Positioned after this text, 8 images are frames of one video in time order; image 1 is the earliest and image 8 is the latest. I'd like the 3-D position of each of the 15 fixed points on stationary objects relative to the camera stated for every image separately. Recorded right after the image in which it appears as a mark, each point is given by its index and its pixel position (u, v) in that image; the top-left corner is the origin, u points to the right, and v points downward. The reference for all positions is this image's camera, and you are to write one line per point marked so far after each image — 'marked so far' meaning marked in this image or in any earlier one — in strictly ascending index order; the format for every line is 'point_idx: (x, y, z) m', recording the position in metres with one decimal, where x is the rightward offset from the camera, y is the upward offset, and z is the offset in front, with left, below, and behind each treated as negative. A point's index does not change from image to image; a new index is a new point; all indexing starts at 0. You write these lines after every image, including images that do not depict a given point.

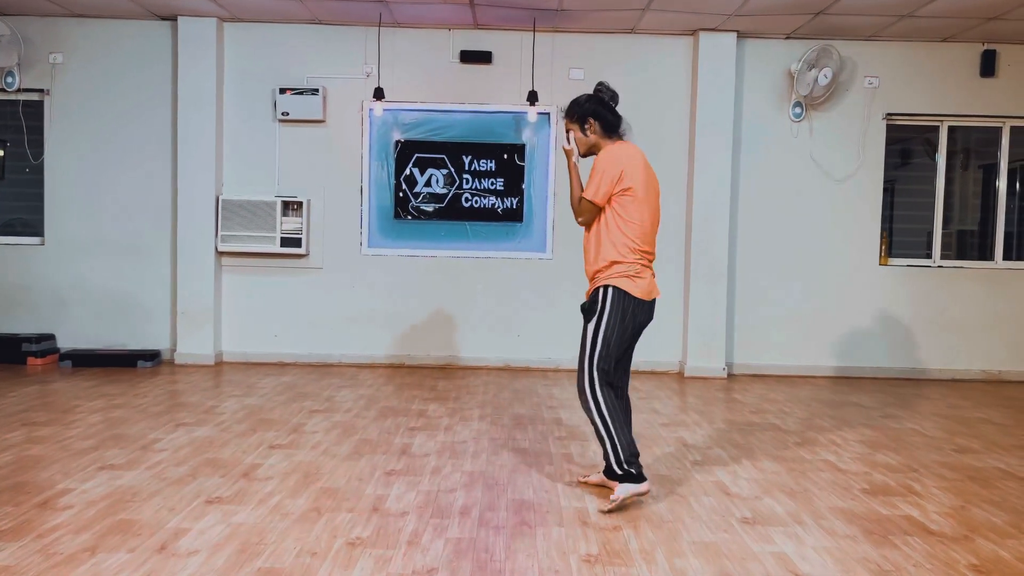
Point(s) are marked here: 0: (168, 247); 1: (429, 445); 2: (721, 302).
0: (-2.3, +0.3, +5.6) m
1: (-0.3, -0.7, +3.5) m
2: (+1.4, -0.1, +5.5) m
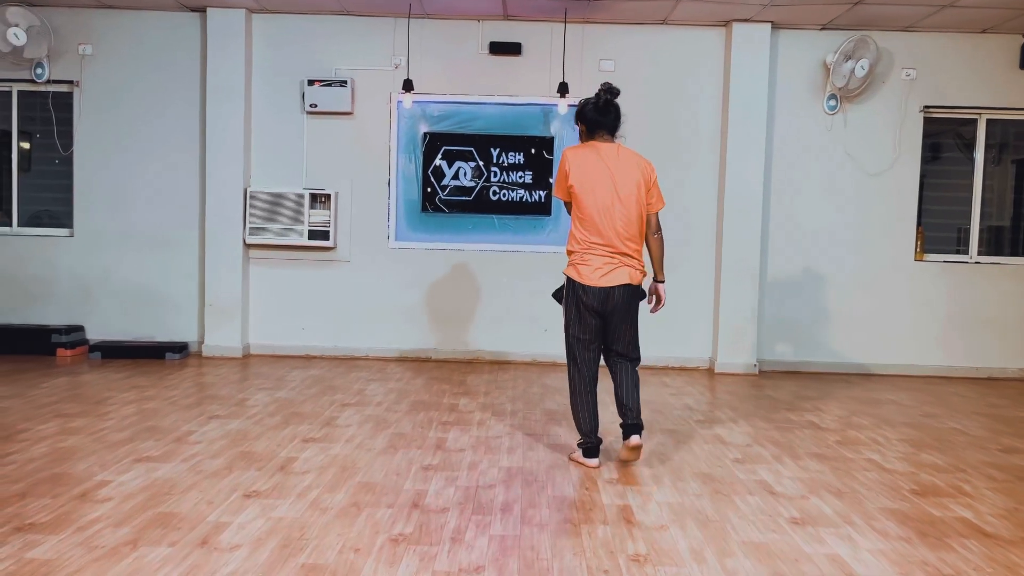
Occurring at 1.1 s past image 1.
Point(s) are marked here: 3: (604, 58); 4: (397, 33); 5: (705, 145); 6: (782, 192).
0: (-2.1, +0.3, +5.6) m
1: (-0.2, -0.6, +3.4) m
2: (+1.6, -0.1, +5.4) m
3: (+0.6, +1.5, +5.5) m
4: (-0.8, +1.7, +5.5) m
5: (+1.3, +0.9, +5.5) m
6: (+1.8, +0.6, +5.5) m
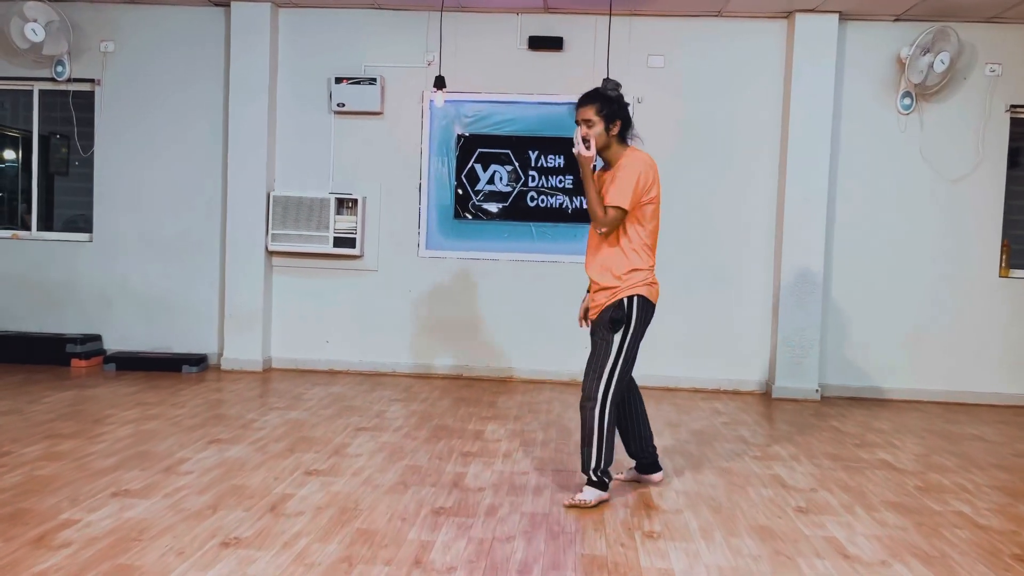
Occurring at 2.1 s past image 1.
0: (-1.9, +0.3, +5.3) m
1: (-0.1, -0.7, +3.0) m
2: (+1.8, -0.2, +4.9) m
3: (+0.8, +1.4, +5.1) m
4: (-0.5, +1.6, +5.2) m
5: (+1.5, +0.8, +5.0) m
6: (+2.0, +0.5, +5.0) m
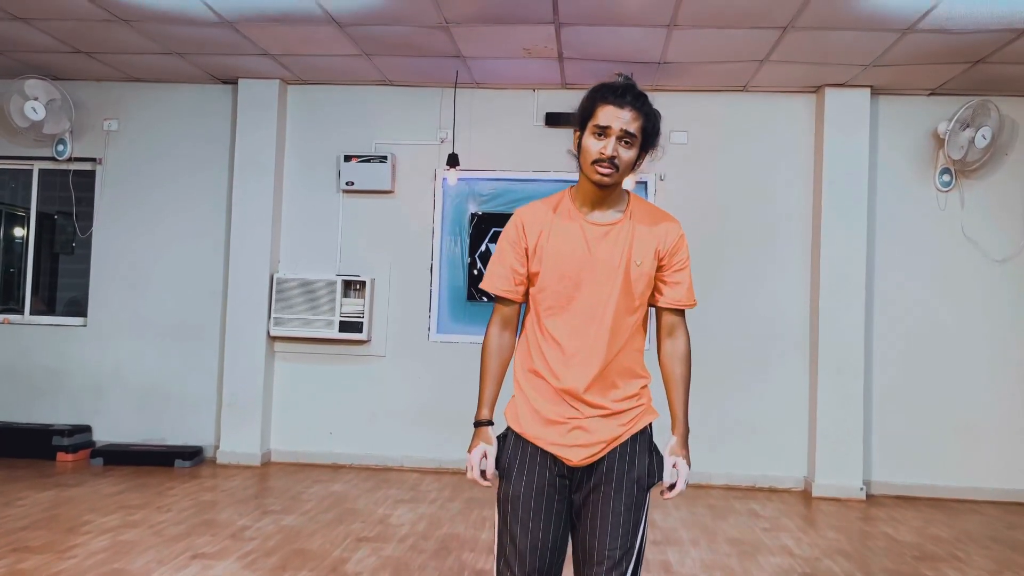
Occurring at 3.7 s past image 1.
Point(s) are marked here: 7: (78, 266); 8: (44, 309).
0: (-1.8, -0.3, +5.1) m
1: (0.0, -1.0, +2.7) m
2: (+1.9, -0.7, +4.5) m
3: (+0.9, +0.9, +4.8) m
4: (-0.4, +1.1, +5.0) m
5: (+1.6, +0.3, +4.8) m
6: (+2.1, 0.0, +4.7) m
7: (-2.7, +0.1, +5.2) m
8: (-2.9, -0.1, +5.2) m
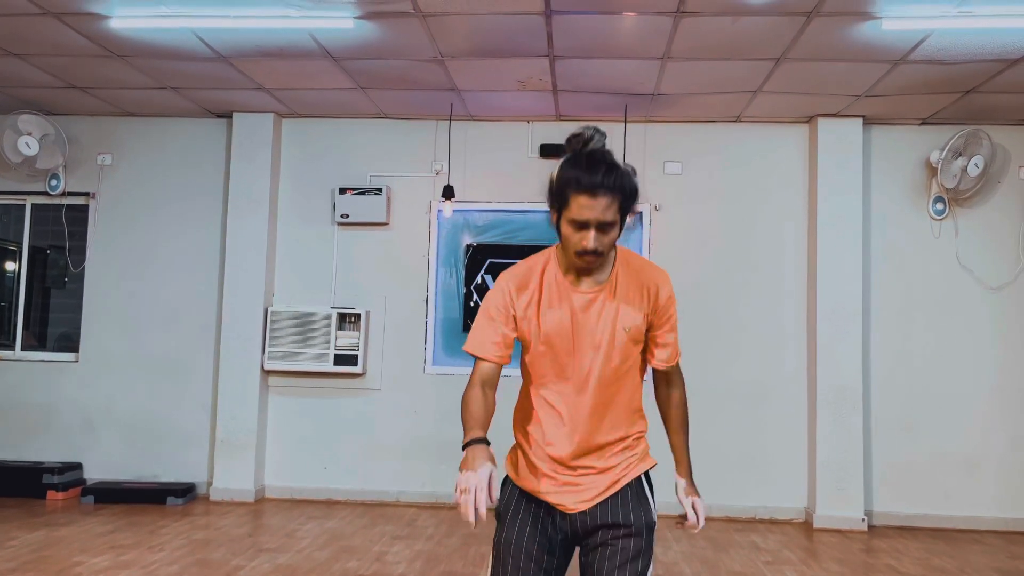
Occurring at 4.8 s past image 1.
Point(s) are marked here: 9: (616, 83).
0: (-1.8, -0.5, +5.0) m
1: (0.0, -1.1, +2.6) m
2: (+1.9, -0.8, +4.5) m
3: (+0.9, +0.7, +4.9) m
4: (-0.4, +0.9, +5.0) m
5: (+1.6, +0.2, +4.8) m
6: (+2.1, -0.1, +4.7) m
7: (-2.8, -0.1, +5.2) m
8: (-2.9, -0.3, +5.1) m
9: (+0.5, +1.0, +4.2) m
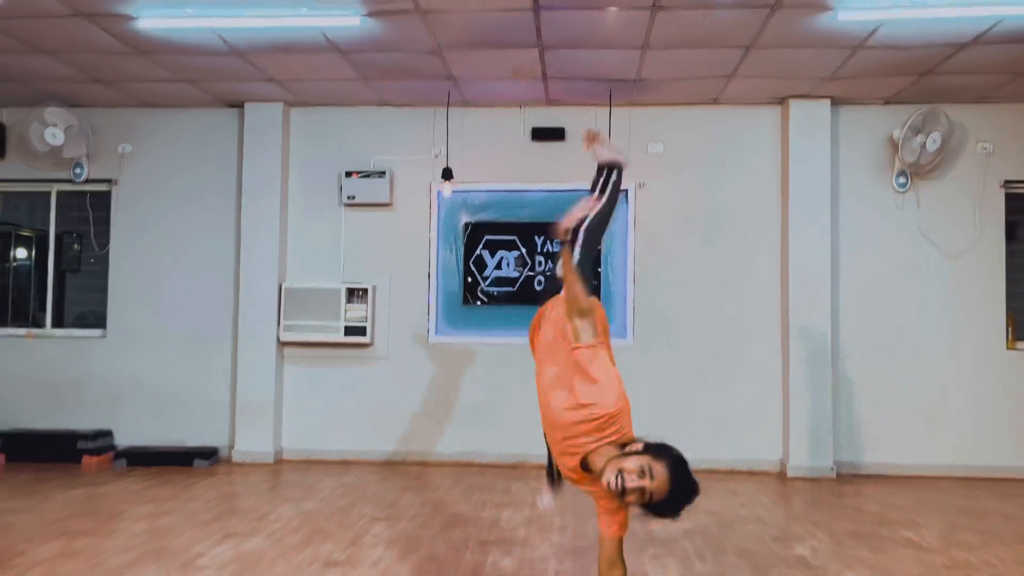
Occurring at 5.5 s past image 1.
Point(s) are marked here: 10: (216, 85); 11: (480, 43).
0: (-1.8, -0.3, +5.4) m
1: (0.0, -1.0, +3.0) m
2: (+1.8, -0.6, +4.9) m
3: (+0.9, +0.9, +5.2) m
4: (-0.5, +1.1, +5.4) m
5: (+1.5, +0.4, +5.1) m
6: (+2.1, +0.1, +5.1) m
7: (-2.8, 0.0, +5.5) m
8: (-3.0, -0.2, +5.5) m
9: (+0.5, +1.2, +4.6) m
10: (-1.8, +1.2, +5.0) m
11: (-0.2, +1.2, +4.2) m
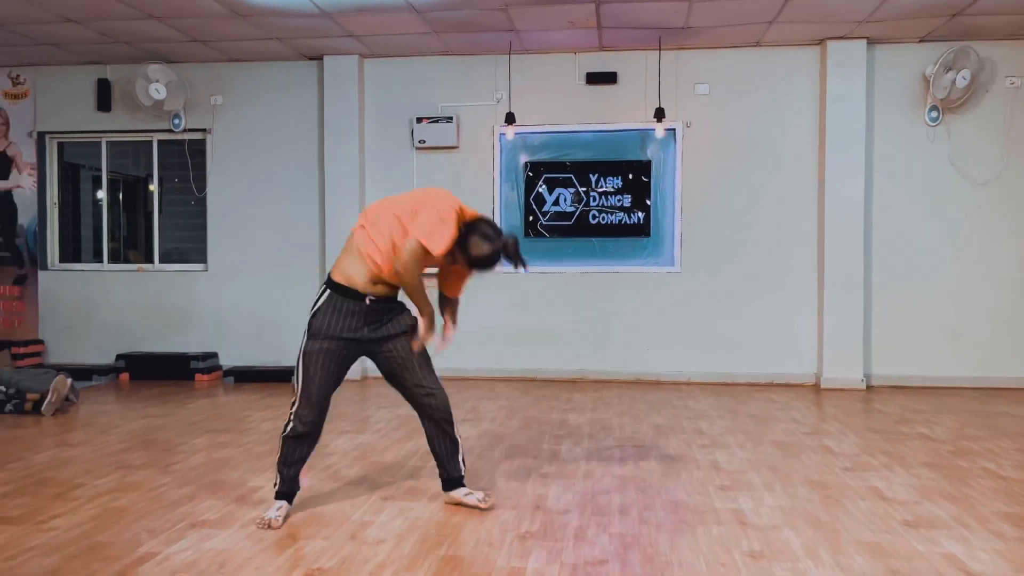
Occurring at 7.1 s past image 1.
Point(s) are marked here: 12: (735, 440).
0: (-1.4, +0.1, +6.0) m
1: (+0.3, -0.7, +3.6) m
2: (+2.2, -0.2, +5.4) m
3: (+1.3, +1.4, +5.6) m
4: (-0.1, +1.5, +5.8) m
5: (+1.9, +0.8, +5.6) m
6: (+2.4, +0.5, +5.5) m
7: (-2.4, +0.5, +6.2) m
8: (-2.5, +0.2, +6.2) m
9: (+0.8, +1.6, +5.0) m
10: (-1.4, +1.6, +5.5) m
11: (+0.2, +1.6, +4.6) m
12: (+1.0, -0.7, +3.9) m
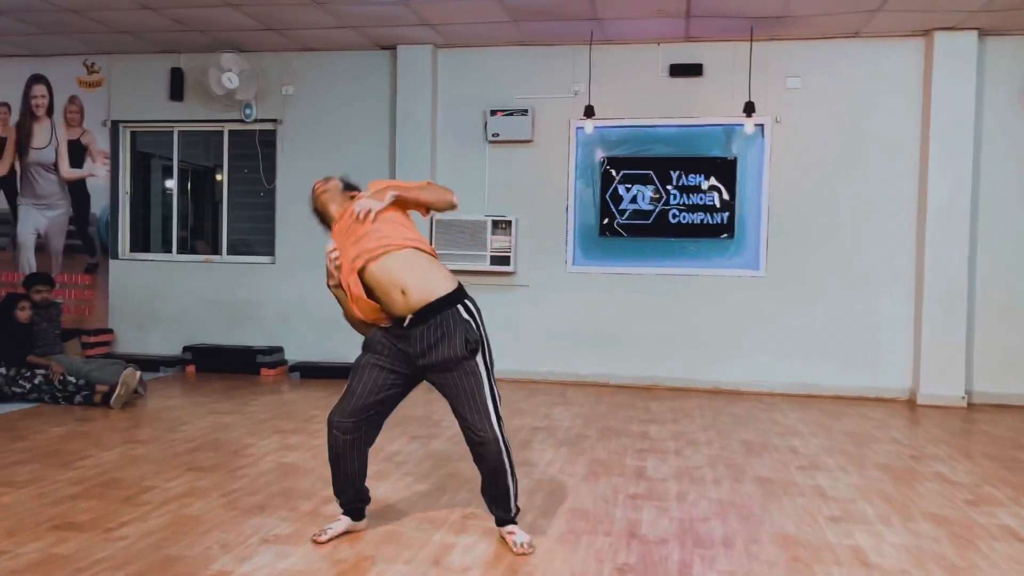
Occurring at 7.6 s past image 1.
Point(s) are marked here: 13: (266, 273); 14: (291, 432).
0: (-0.9, +0.2, +5.9) m
1: (+0.6, -0.7, +3.4) m
2: (+2.7, -0.2, +5.0) m
3: (+1.8, +1.3, +5.3) m
4: (+0.4, +1.5, +5.6) m
5: (+2.4, +0.8, +5.2) m
6: (+2.9, +0.5, +5.1) m
7: (-1.9, +0.5, +6.1) m
8: (-2.0, +0.3, +6.1) m
9: (+1.3, +1.6, +4.7) m
10: (-0.9, +1.6, +5.3) m
11: (+0.6, +1.6, +4.4) m
12: (+1.4, -0.7, +3.6) m
13: (-1.8, +0.1, +6.0) m
14: (-1.1, -0.7, +4.0) m
